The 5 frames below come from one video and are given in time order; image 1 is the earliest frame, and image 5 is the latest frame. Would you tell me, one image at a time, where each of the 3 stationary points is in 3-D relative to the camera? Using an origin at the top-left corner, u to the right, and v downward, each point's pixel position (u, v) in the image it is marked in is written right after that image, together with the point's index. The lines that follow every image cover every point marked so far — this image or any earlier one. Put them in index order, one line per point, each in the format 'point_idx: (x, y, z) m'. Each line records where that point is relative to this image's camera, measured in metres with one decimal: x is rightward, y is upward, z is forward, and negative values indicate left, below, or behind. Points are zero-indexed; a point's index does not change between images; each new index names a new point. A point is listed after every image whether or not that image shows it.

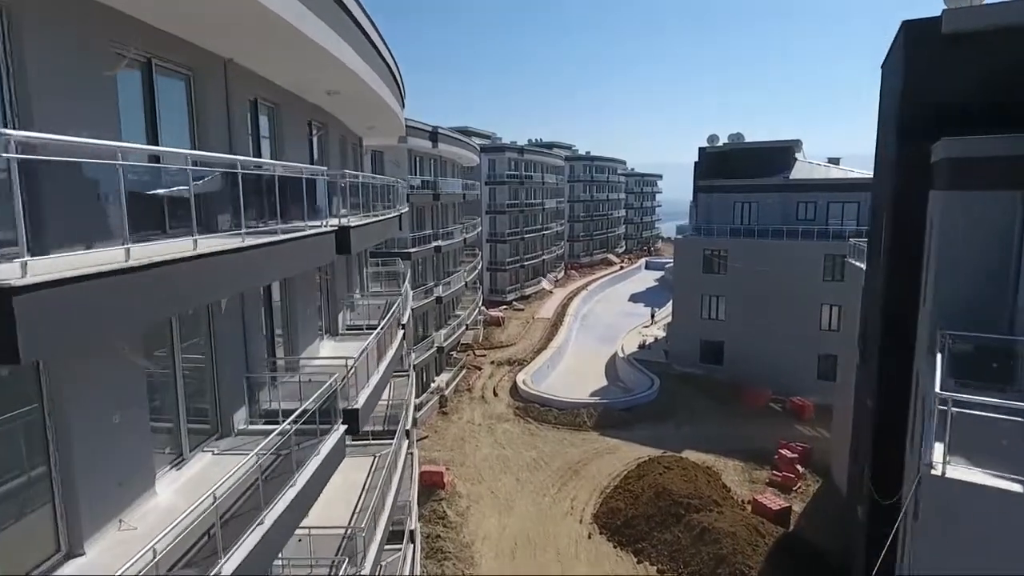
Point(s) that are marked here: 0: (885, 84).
0: (+11.0, +5.9, +18.6) m
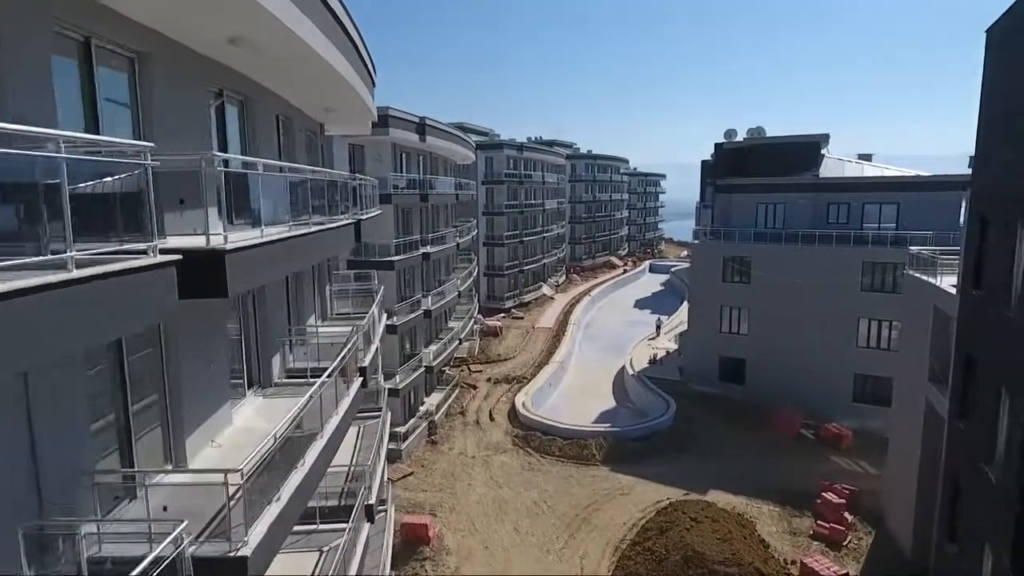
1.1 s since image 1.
0: (+10.9, +5.4, +14.6) m
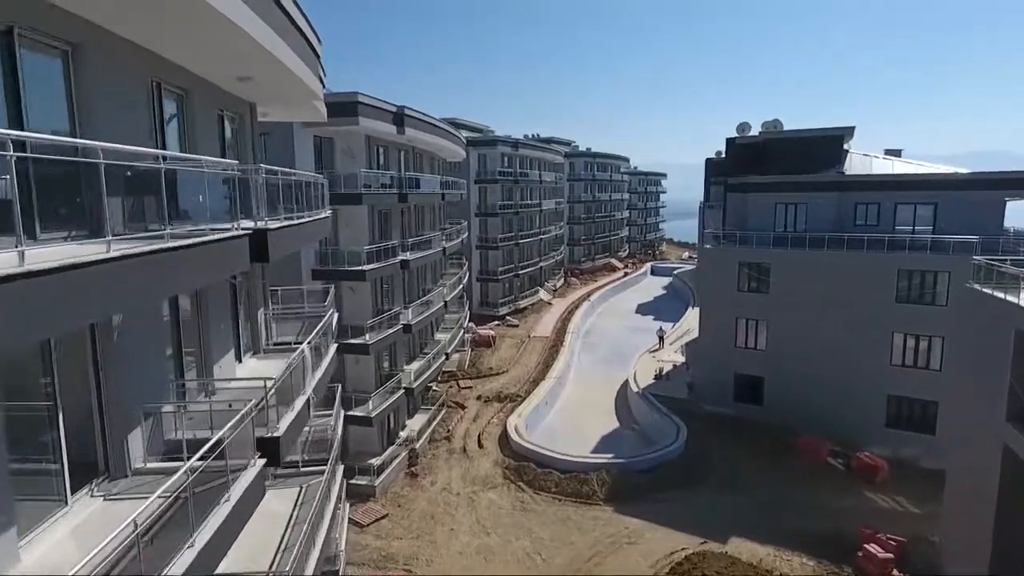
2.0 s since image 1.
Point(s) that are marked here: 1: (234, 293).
0: (+10.5, +4.9, +11.1) m
1: (-5.4, -0.1, +12.4) m
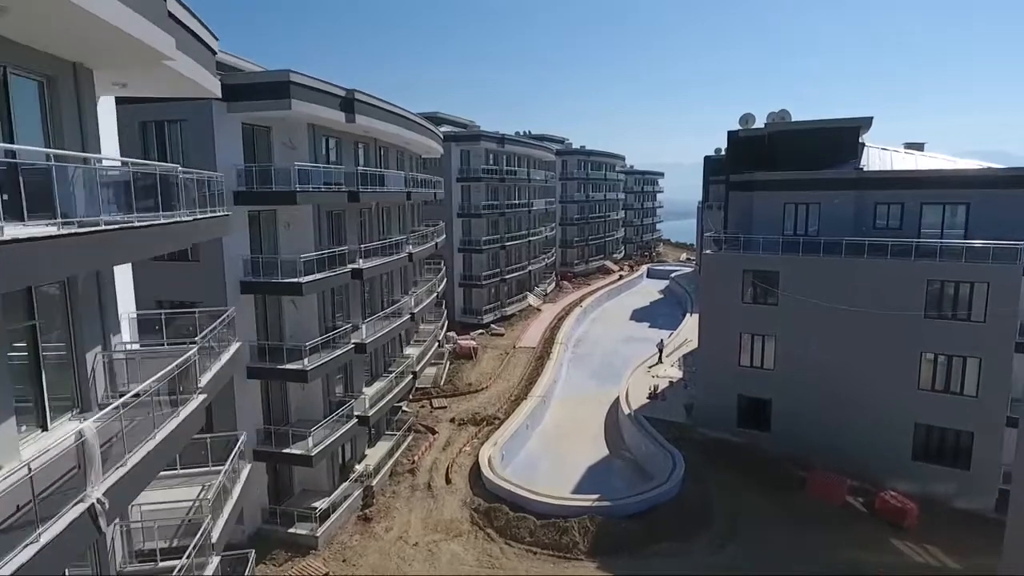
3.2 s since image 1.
0: (+9.5, +4.4, +7.4) m
1: (-6.4, -0.6, +8.6) m
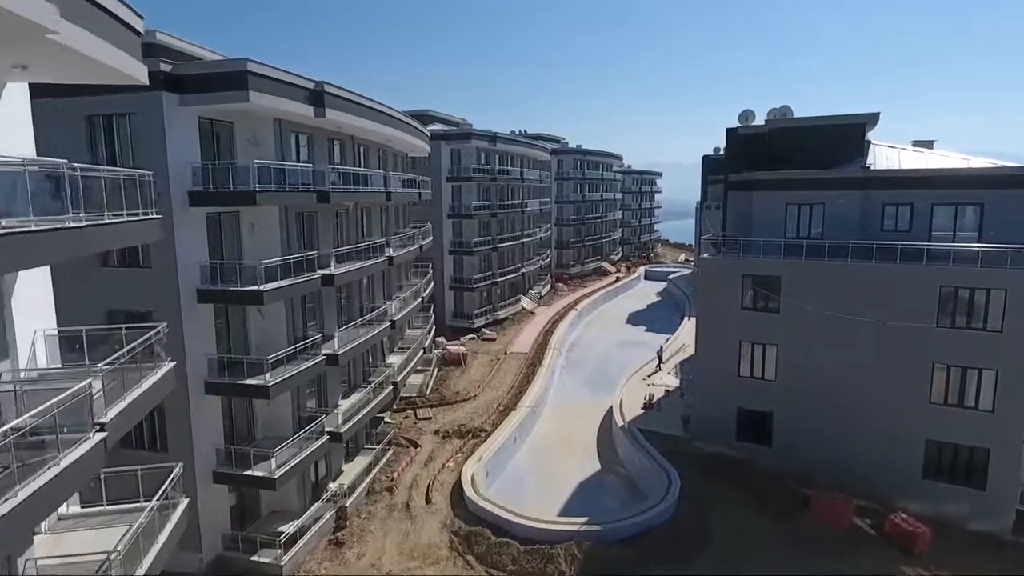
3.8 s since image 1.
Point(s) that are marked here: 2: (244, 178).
0: (+8.9, +4.2, +5.8) m
1: (-7.0, -0.8, +7.0) m
2: (-7.9, +3.2, +18.9) m
